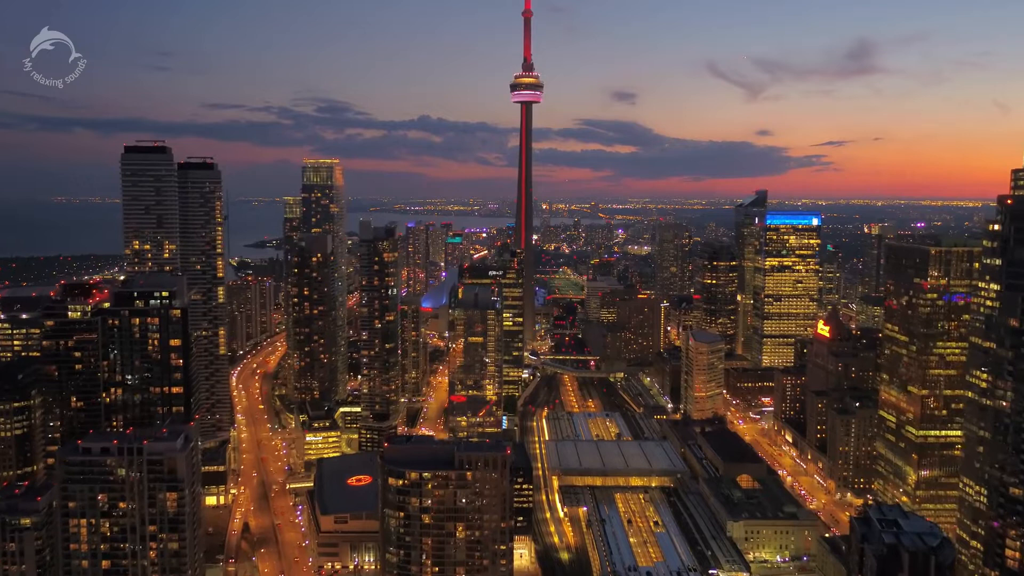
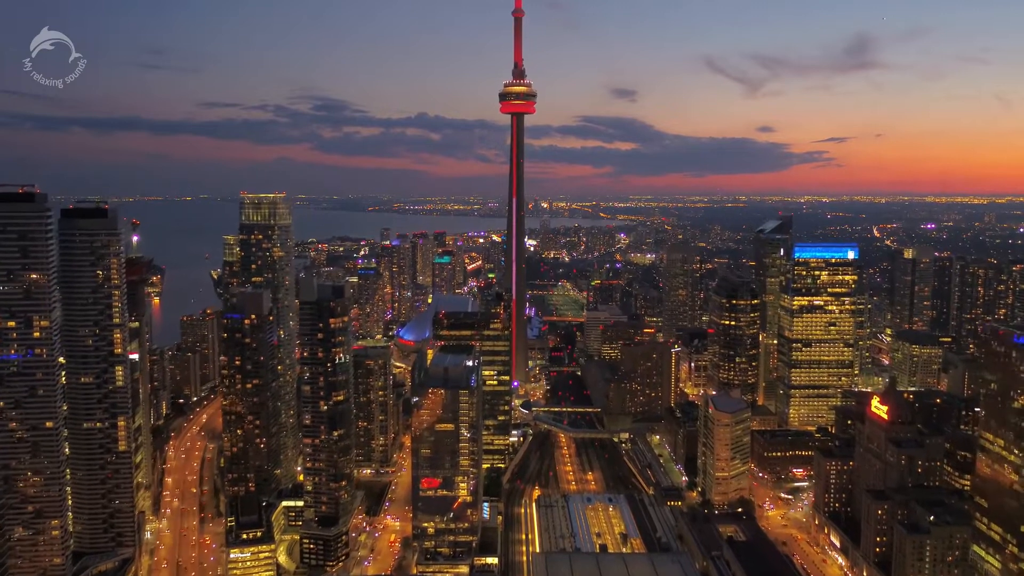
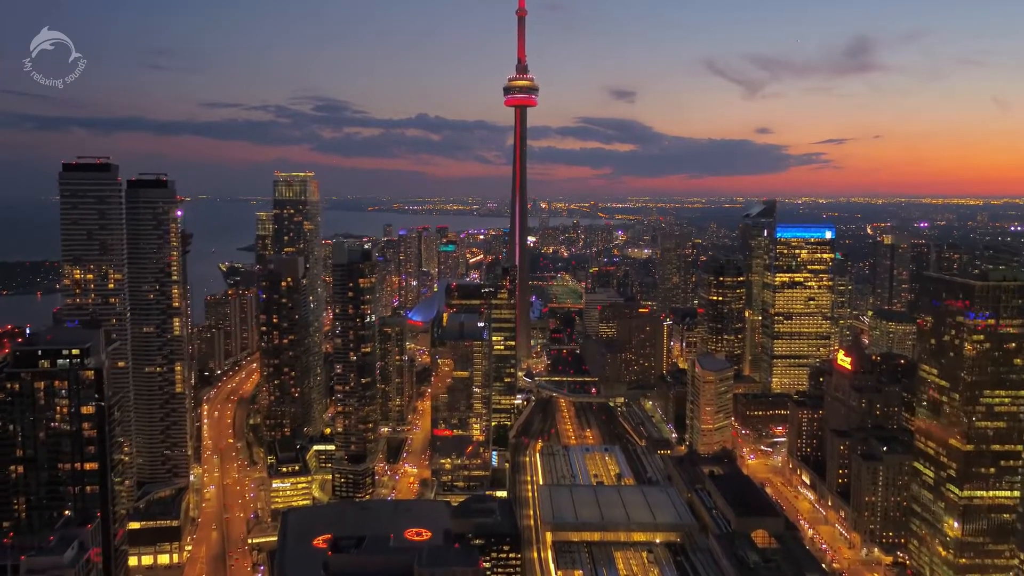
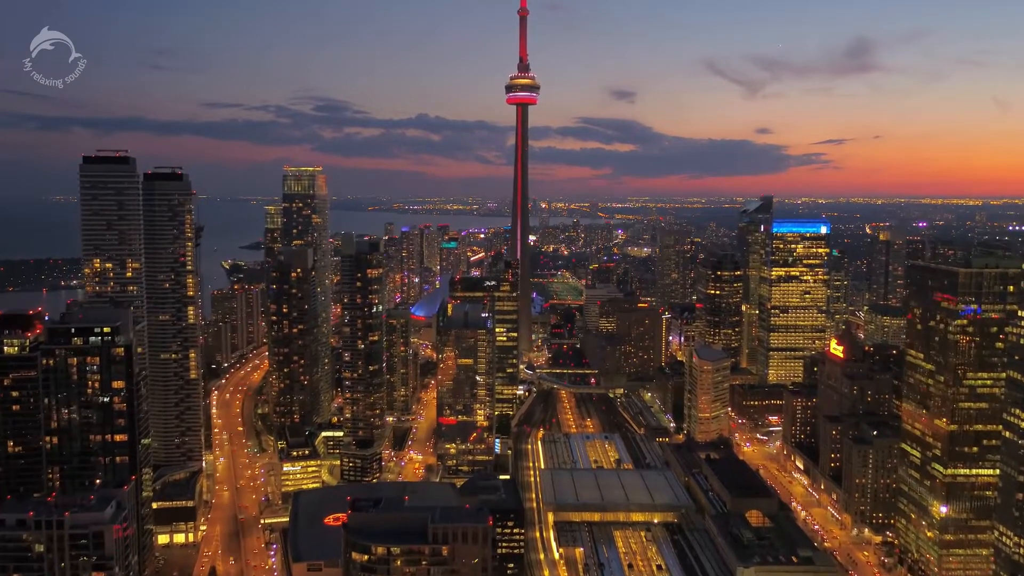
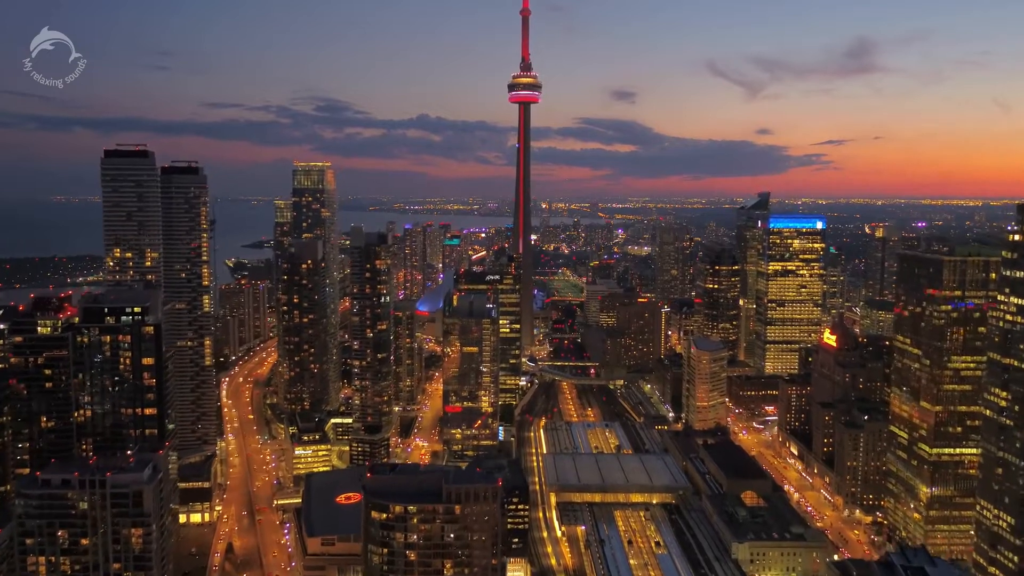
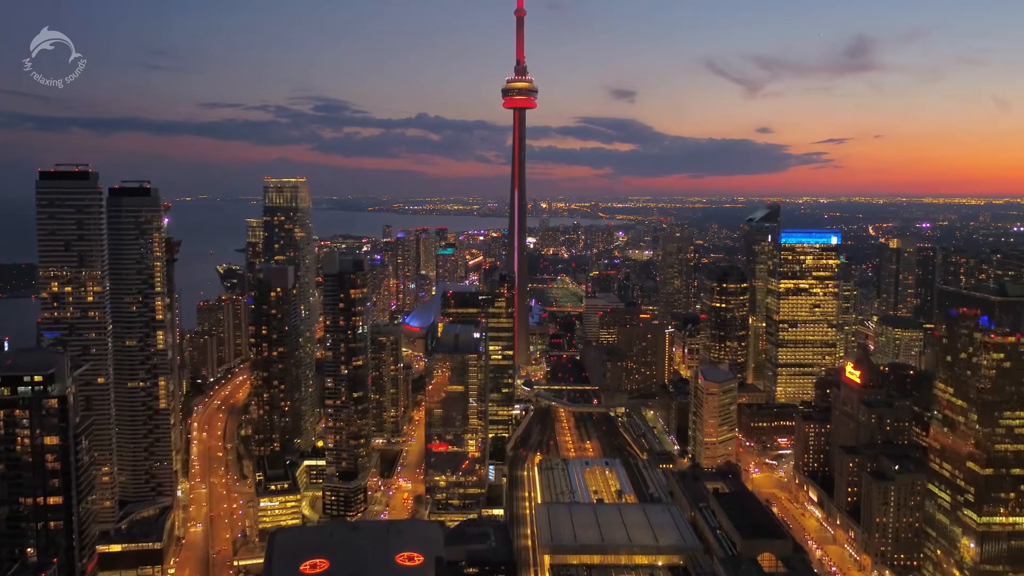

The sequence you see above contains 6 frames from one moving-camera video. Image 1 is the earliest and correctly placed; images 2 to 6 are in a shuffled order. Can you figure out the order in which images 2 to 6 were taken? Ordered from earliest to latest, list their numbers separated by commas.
5, 4, 3, 6, 2
